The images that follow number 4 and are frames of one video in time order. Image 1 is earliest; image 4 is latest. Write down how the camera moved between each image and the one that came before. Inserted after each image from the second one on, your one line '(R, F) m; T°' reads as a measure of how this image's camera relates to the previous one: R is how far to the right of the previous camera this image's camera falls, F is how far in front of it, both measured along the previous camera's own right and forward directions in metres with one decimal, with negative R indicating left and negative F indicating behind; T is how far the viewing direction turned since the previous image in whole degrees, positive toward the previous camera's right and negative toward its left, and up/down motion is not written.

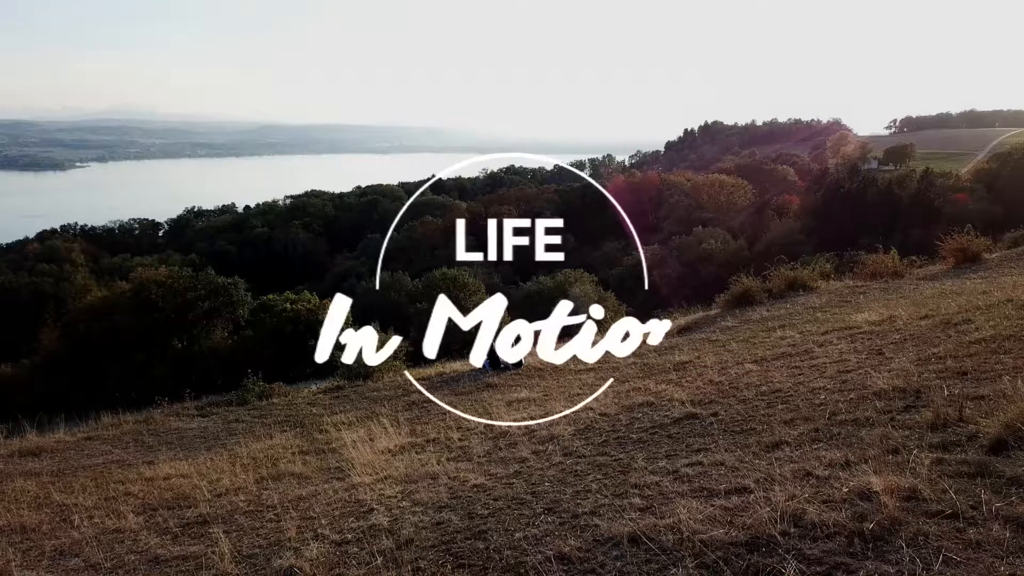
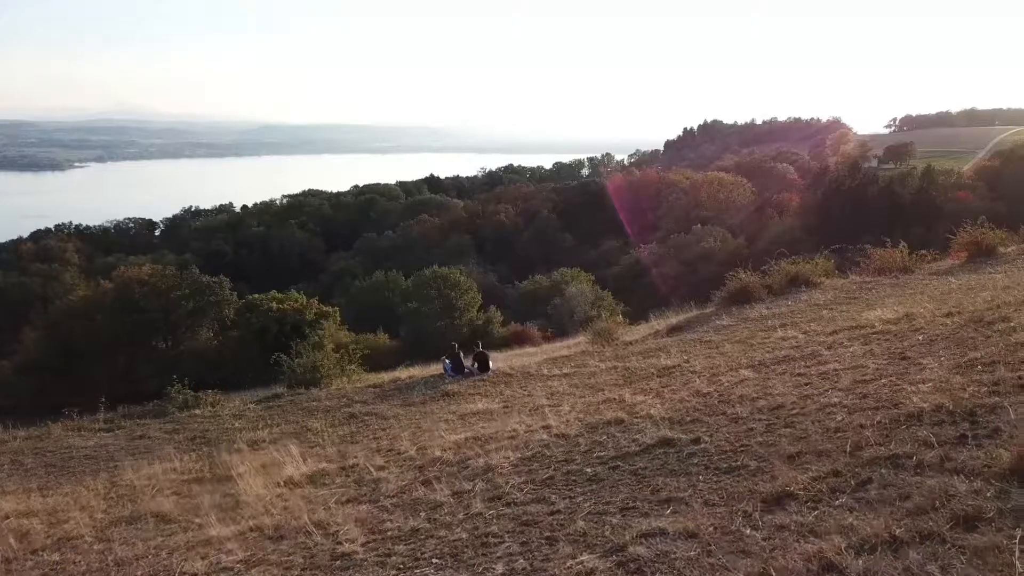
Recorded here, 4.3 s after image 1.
(+0.6, +1.4) m; 0°
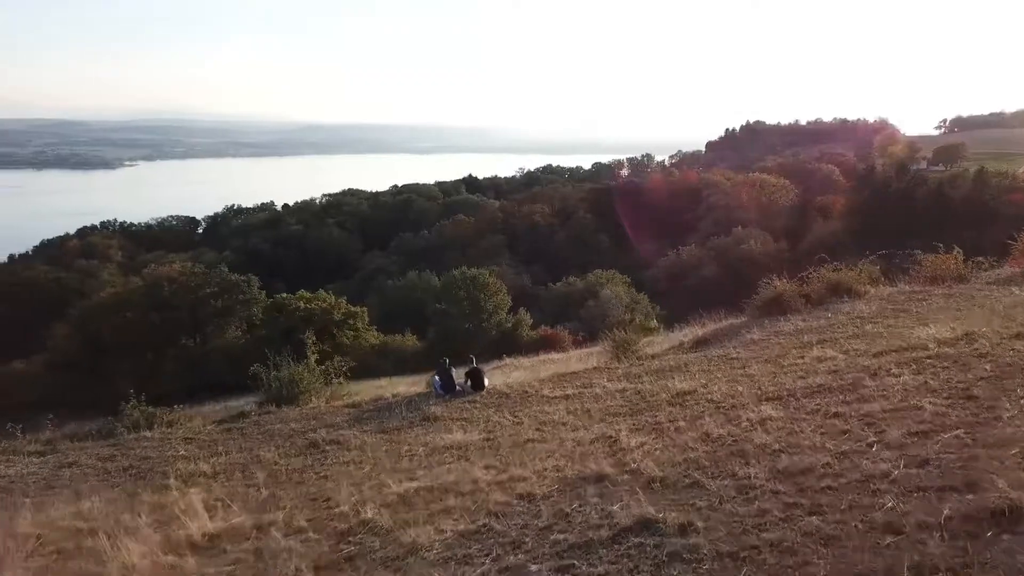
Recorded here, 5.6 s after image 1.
(+0.6, +1.2) m; -3°
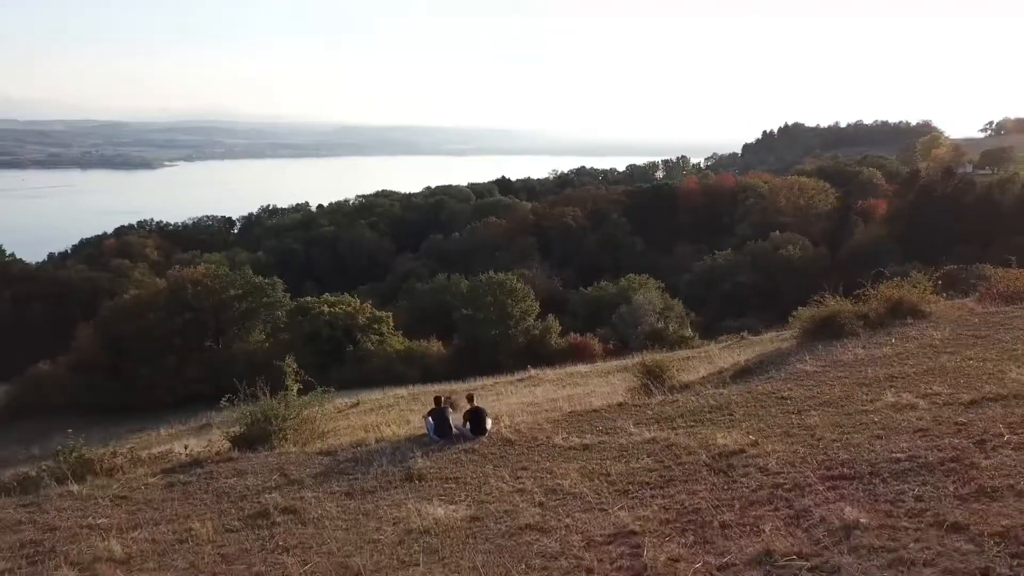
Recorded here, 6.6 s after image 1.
(+0.3, +1.5) m; -3°
